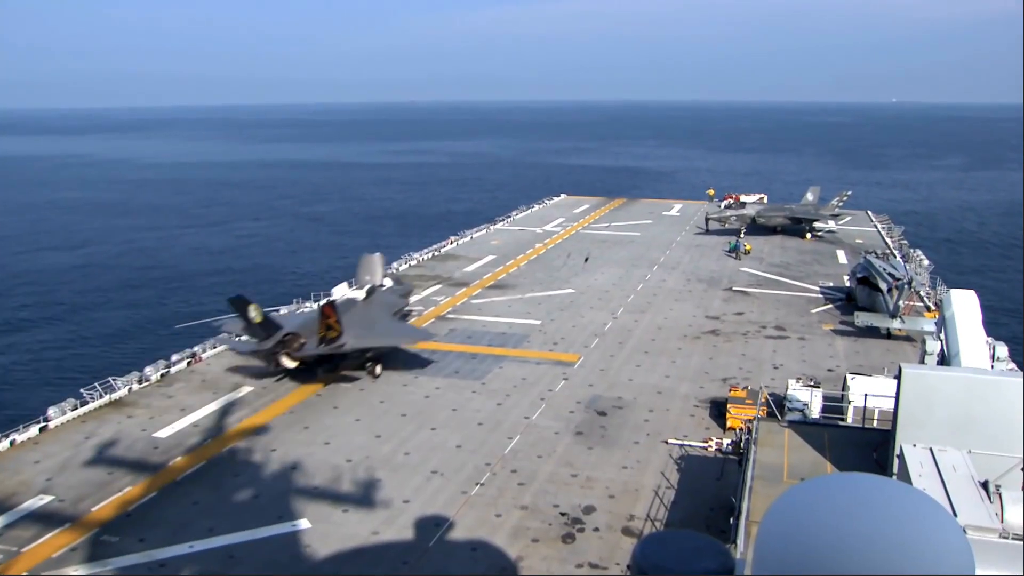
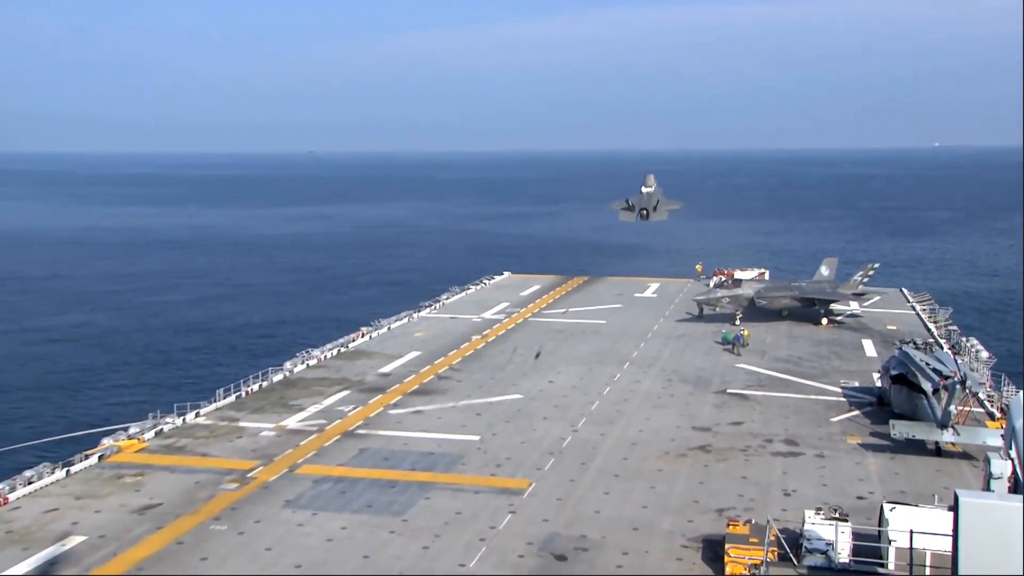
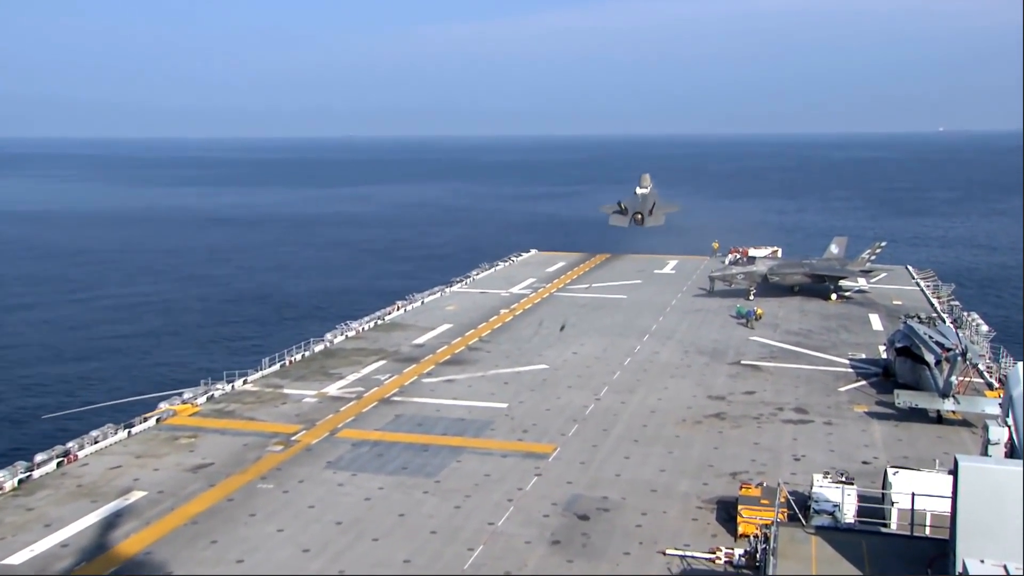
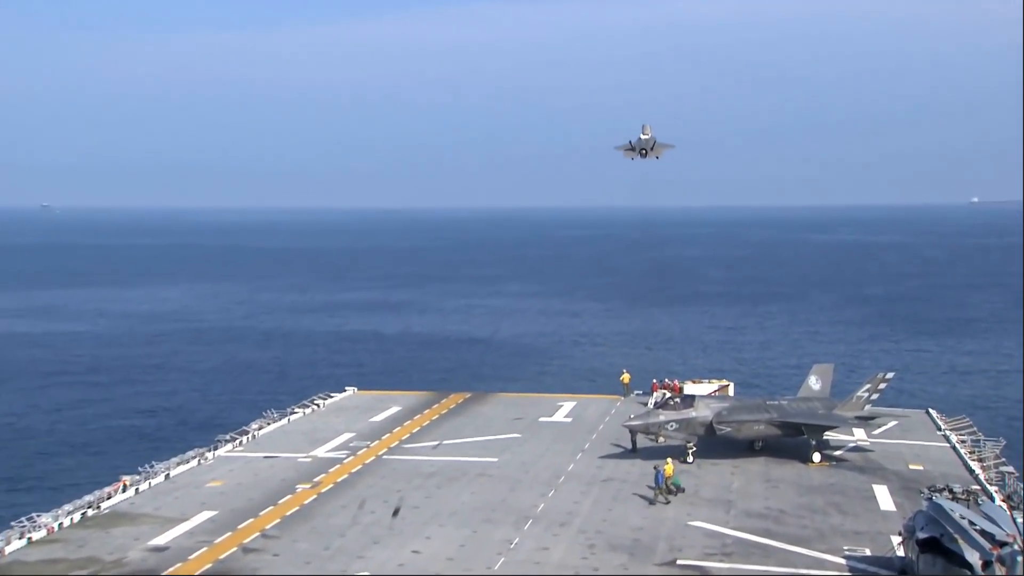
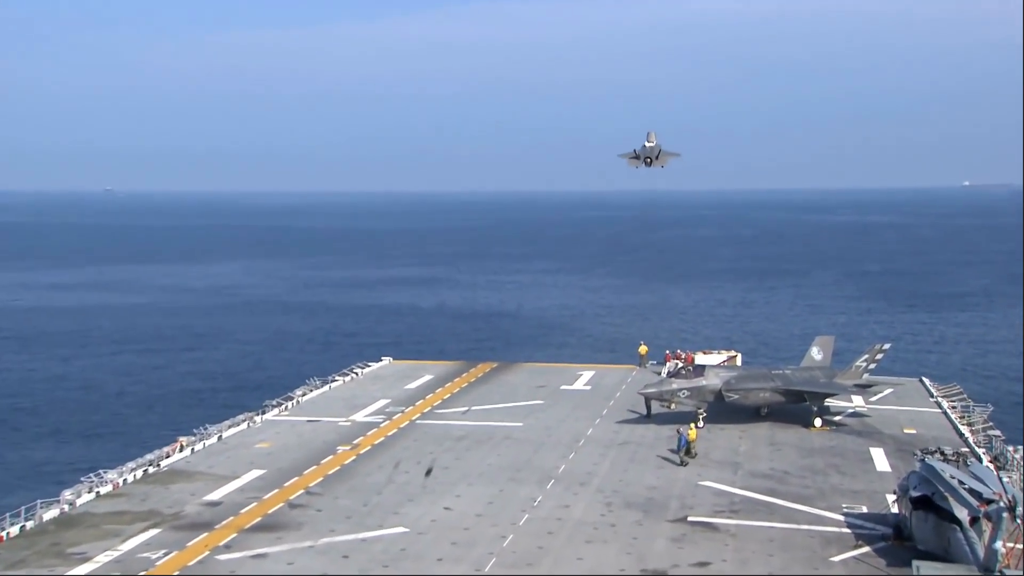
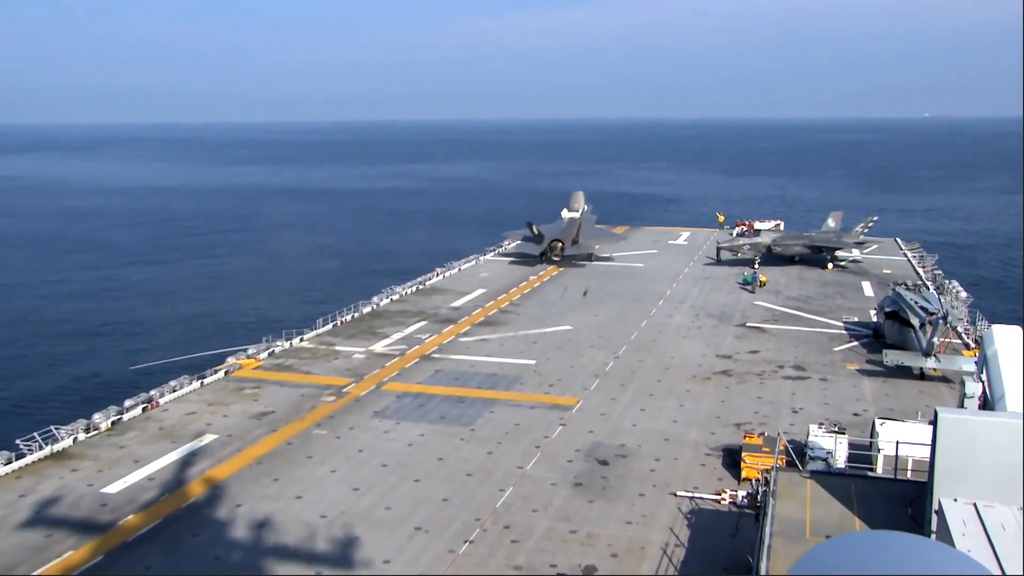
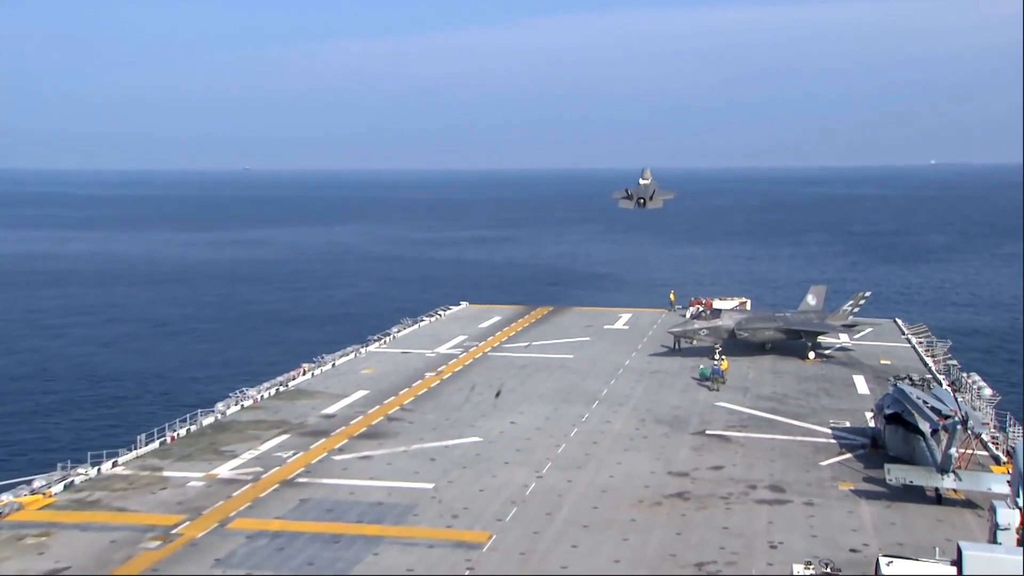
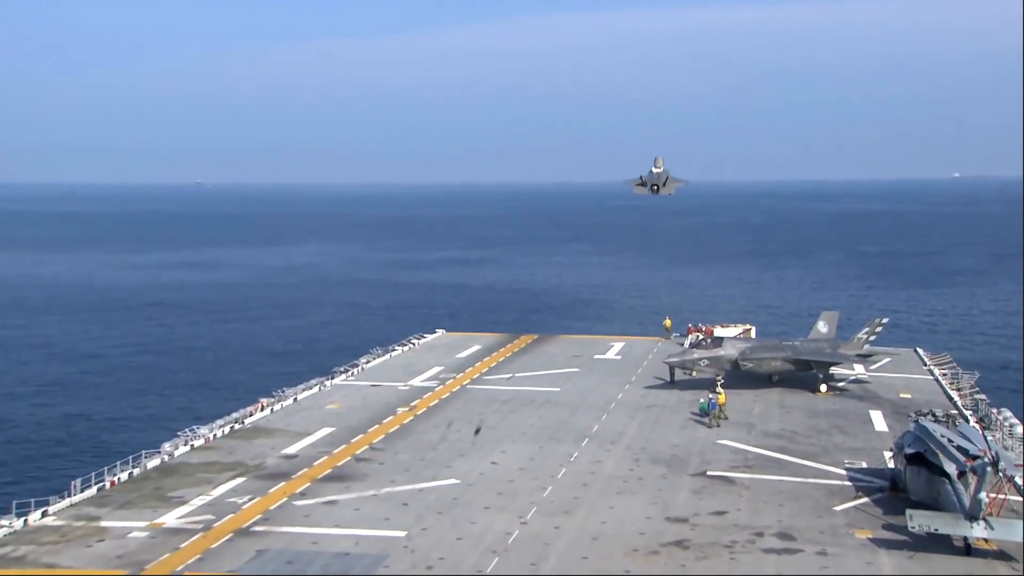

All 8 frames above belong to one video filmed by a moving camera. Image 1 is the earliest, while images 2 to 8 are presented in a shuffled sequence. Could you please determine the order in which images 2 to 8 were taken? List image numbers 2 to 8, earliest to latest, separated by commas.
6, 3, 2, 7, 8, 5, 4
